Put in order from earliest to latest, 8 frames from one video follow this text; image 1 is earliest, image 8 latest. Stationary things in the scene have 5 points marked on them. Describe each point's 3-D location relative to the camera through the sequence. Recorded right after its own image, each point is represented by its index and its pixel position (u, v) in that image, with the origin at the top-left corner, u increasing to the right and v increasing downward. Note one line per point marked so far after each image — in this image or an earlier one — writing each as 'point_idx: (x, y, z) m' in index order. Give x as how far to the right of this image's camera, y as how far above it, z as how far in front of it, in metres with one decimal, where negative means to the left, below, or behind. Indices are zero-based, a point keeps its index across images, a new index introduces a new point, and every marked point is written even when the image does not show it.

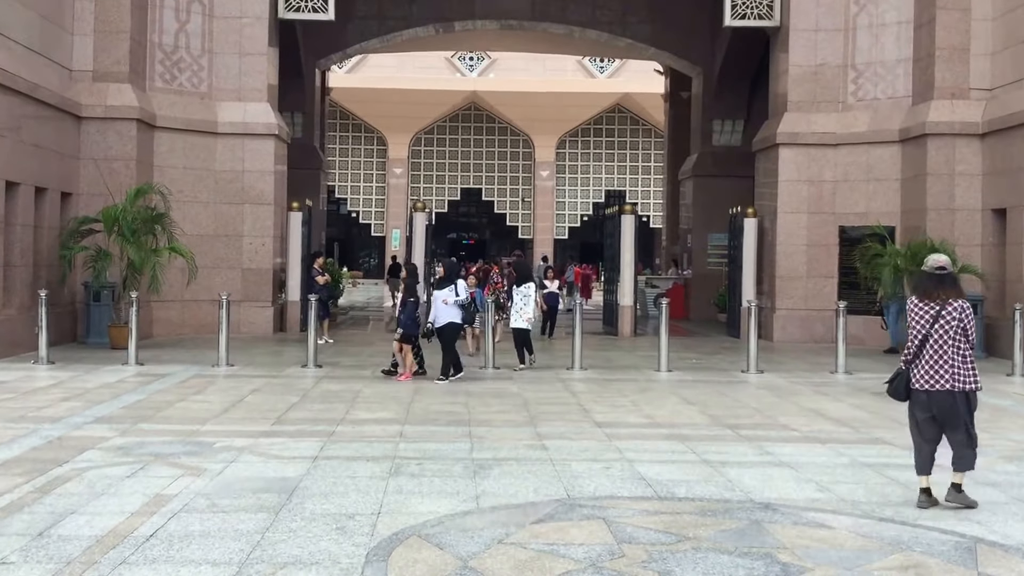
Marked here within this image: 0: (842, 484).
0: (+2.5, -1.5, +7.9) m
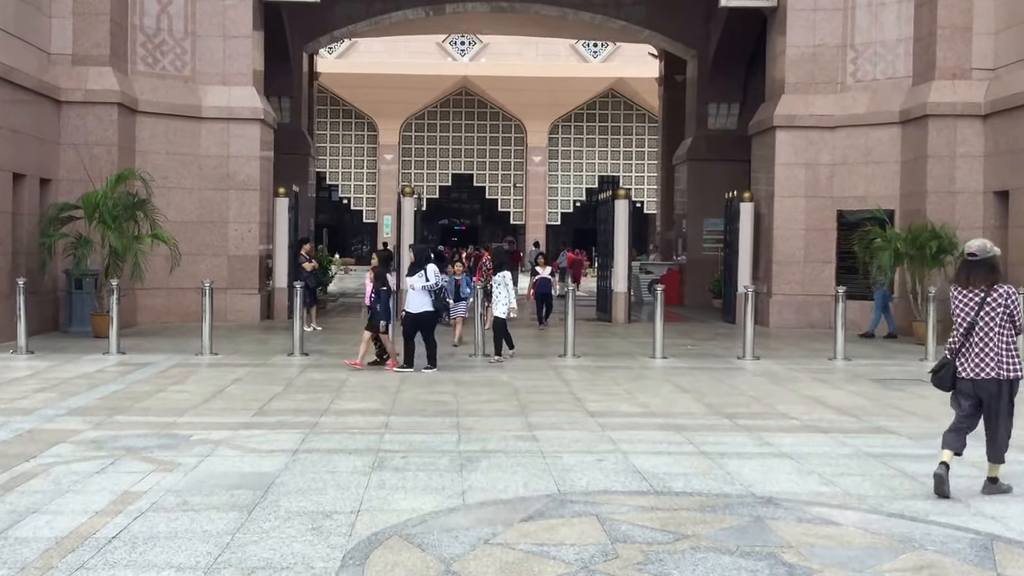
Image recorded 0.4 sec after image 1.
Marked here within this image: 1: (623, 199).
0: (+2.4, -1.4, +7.6) m
1: (+2.1, +1.7, +19.9) m
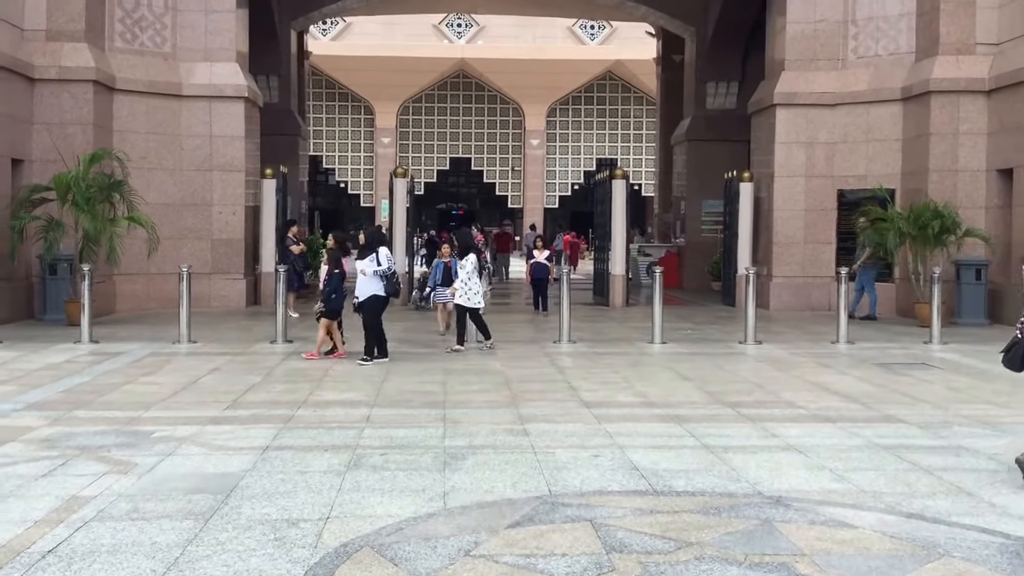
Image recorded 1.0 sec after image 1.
0: (+2.3, -1.2, +7.0) m
1: (+2.0, +2.0, +19.3) m
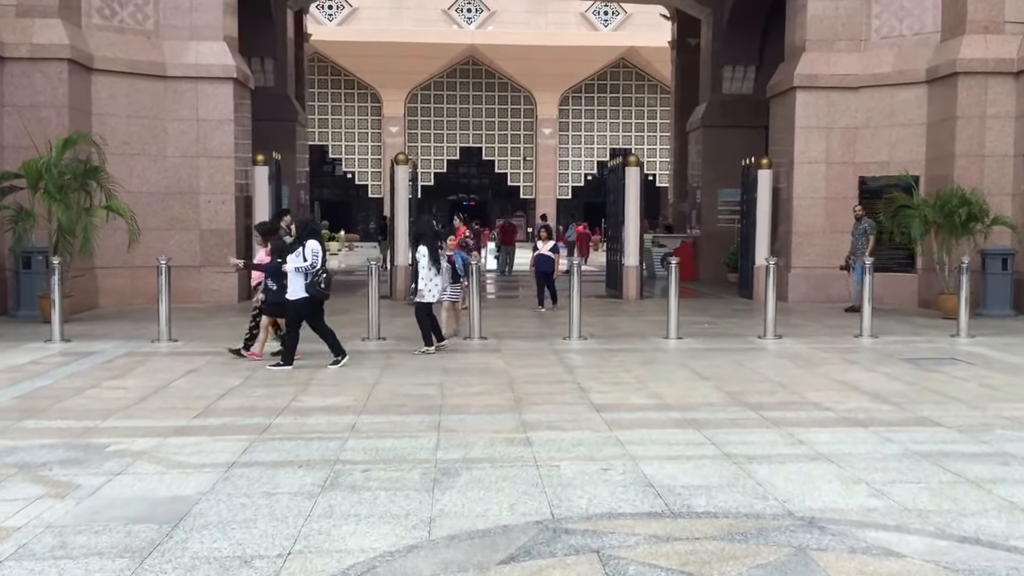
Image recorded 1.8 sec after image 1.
0: (+2.3, -1.2, +6.2) m
1: (+2.1, +2.2, +18.5) m
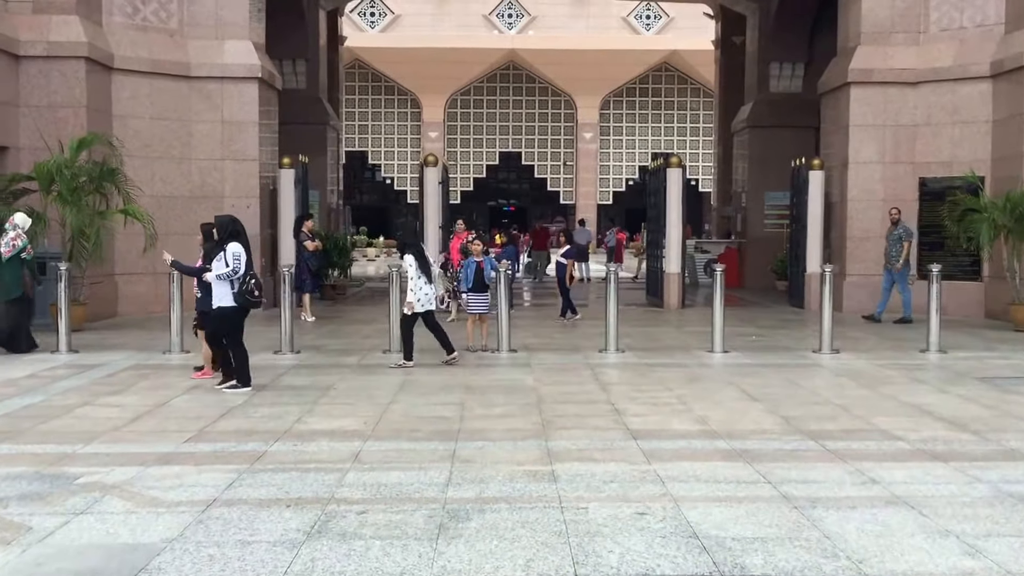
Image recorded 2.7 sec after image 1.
0: (+2.4, -1.3, +5.3) m
1: (+2.7, +2.0, +17.6) m
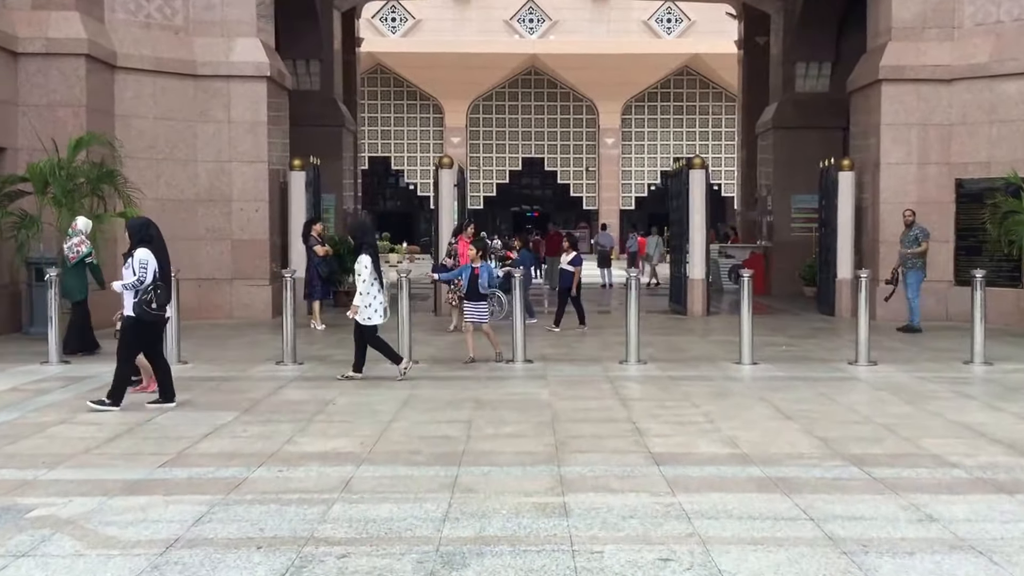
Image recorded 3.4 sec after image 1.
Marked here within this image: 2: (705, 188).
0: (+2.4, -1.3, +4.5) m
1: (+3.0, +1.9, +16.9) m
2: (+3.1, +1.6, +17.0) m
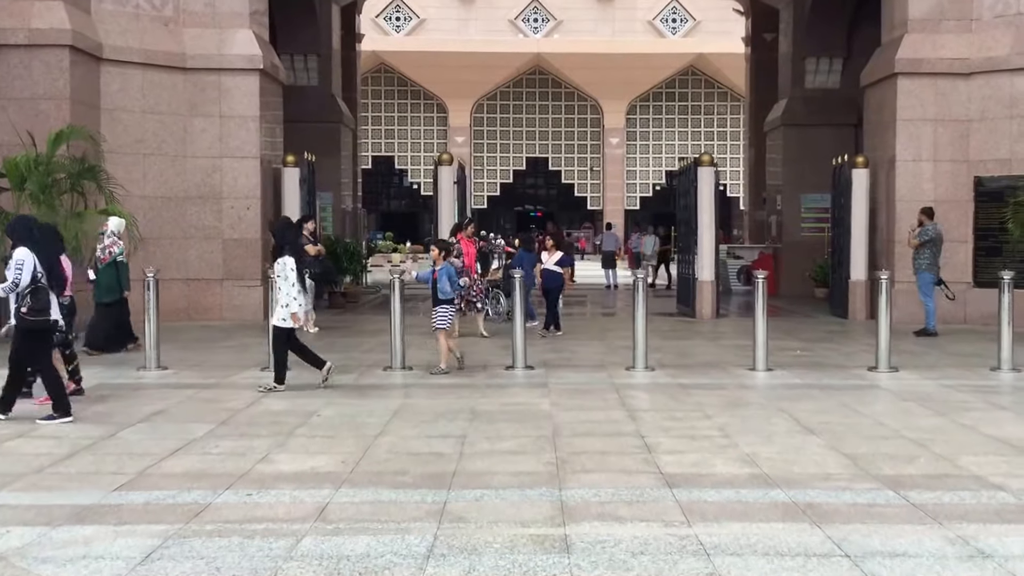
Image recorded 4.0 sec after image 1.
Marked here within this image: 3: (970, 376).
0: (+2.4, -1.3, +3.9) m
1: (+3.0, +1.9, +16.2) m
2: (+3.2, +1.6, +16.4) m
3: (+4.4, -0.8, +10.0) m
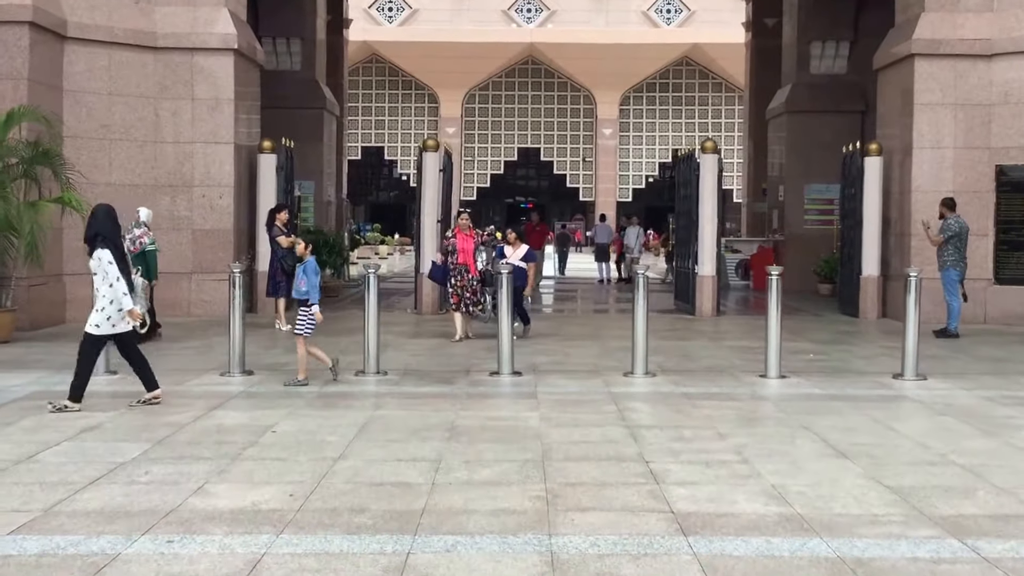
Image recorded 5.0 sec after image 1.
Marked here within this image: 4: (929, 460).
0: (+2.3, -1.3, +2.9) m
1: (+2.9, +2.0, +15.2) m
2: (+3.0, +1.7, +15.4) m
3: (+4.2, -0.8, +9.0) m
4: (+2.4, -1.0, +6.0) m
